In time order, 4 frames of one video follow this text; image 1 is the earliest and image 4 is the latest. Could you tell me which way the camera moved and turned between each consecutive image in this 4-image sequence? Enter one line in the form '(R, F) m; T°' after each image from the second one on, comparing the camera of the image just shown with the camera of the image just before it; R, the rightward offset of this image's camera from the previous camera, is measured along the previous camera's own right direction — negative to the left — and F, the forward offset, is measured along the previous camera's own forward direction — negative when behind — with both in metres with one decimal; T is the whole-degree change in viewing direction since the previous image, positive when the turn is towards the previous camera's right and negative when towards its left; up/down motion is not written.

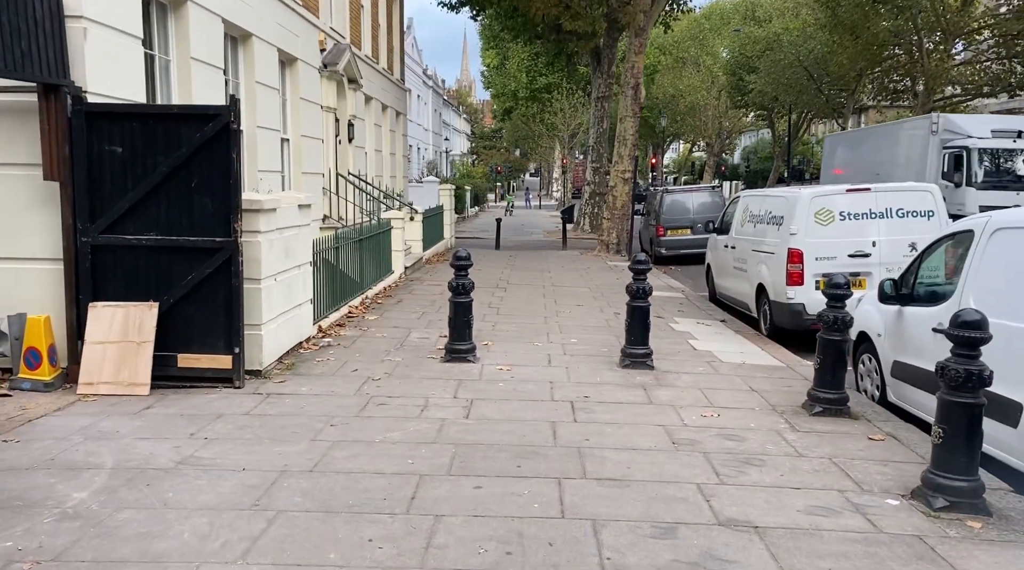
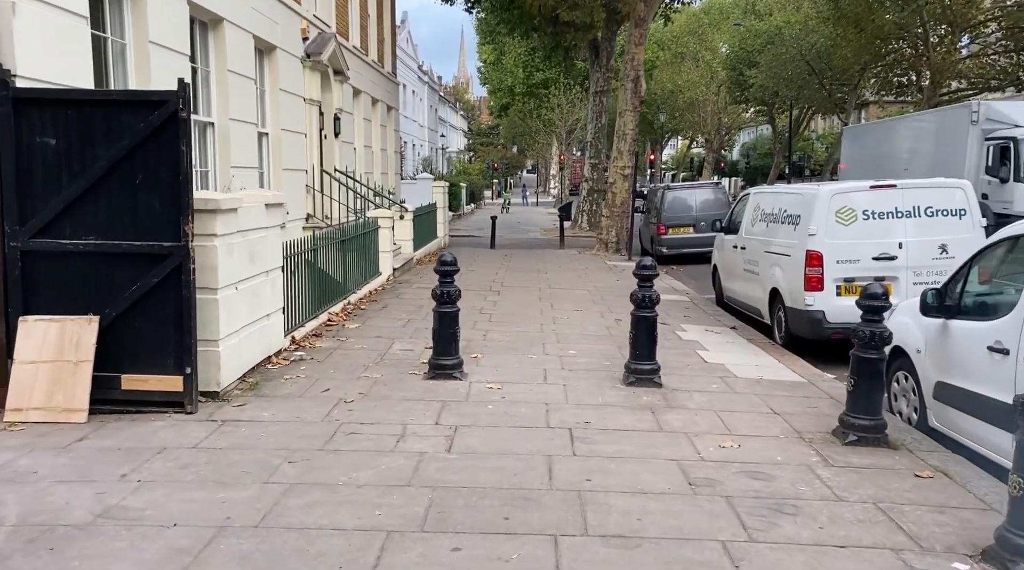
(+0.1, +0.8) m; 0°
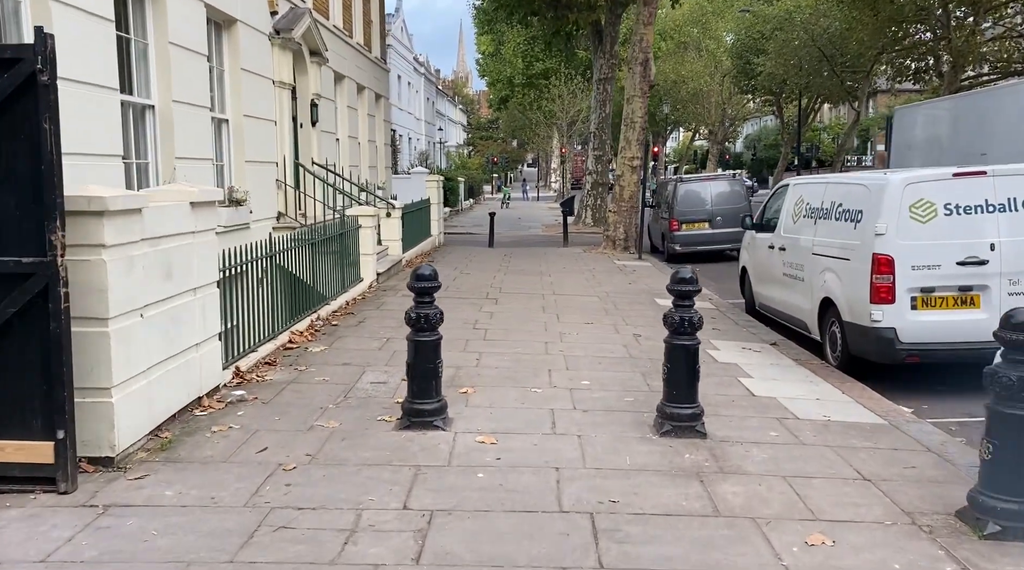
(0.0, +1.7) m; 0°
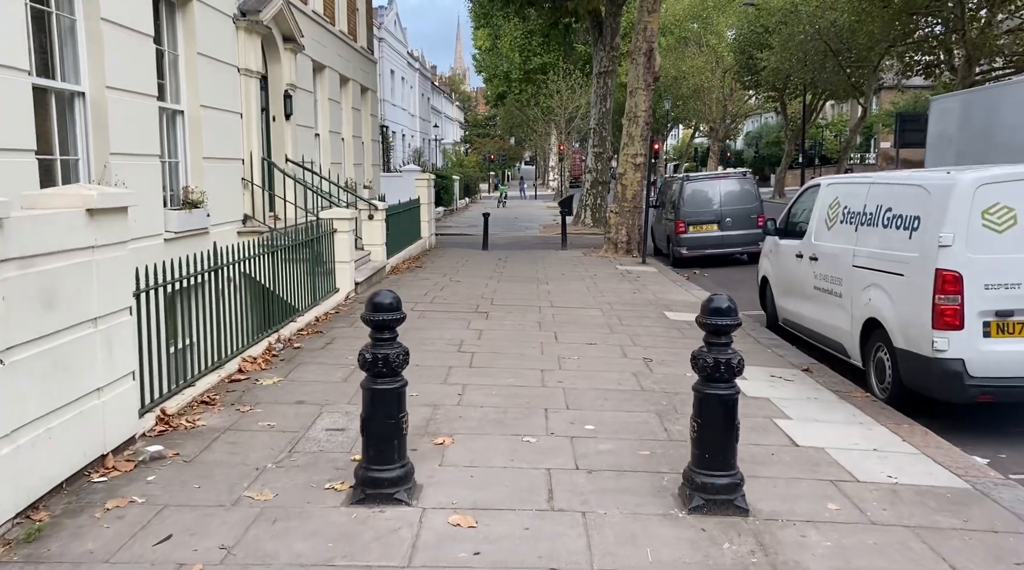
(+0.1, +1.3) m; 0°
